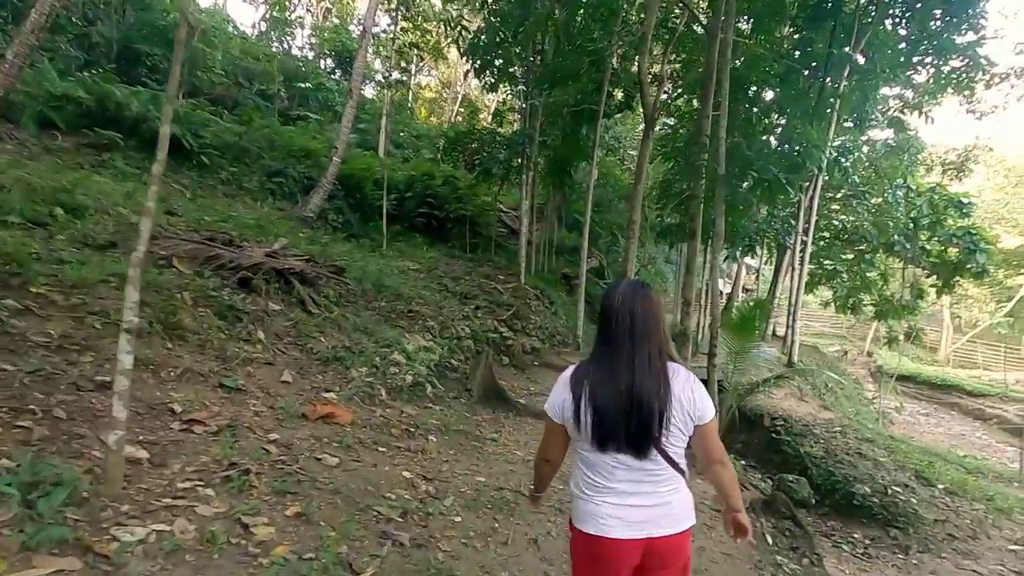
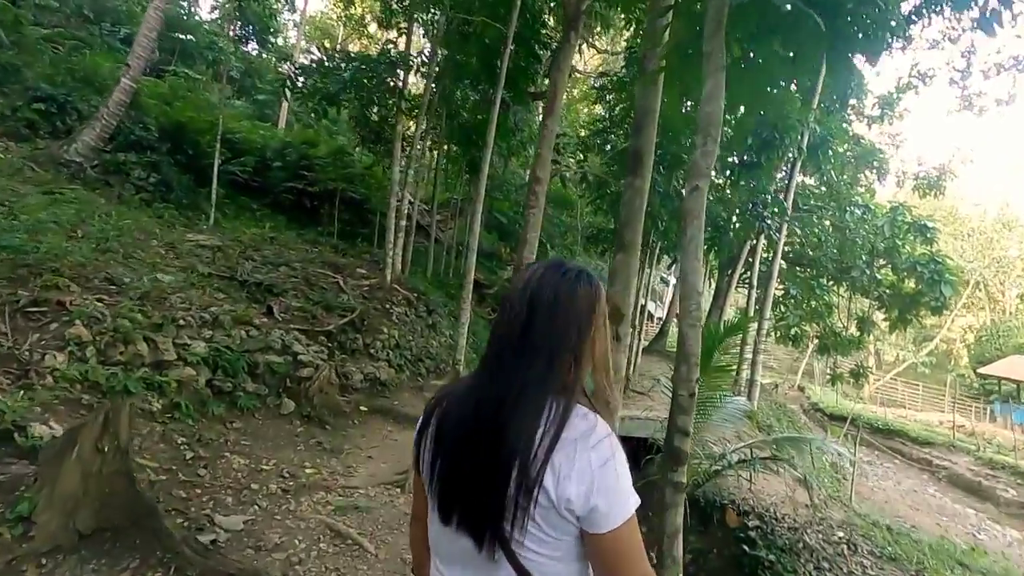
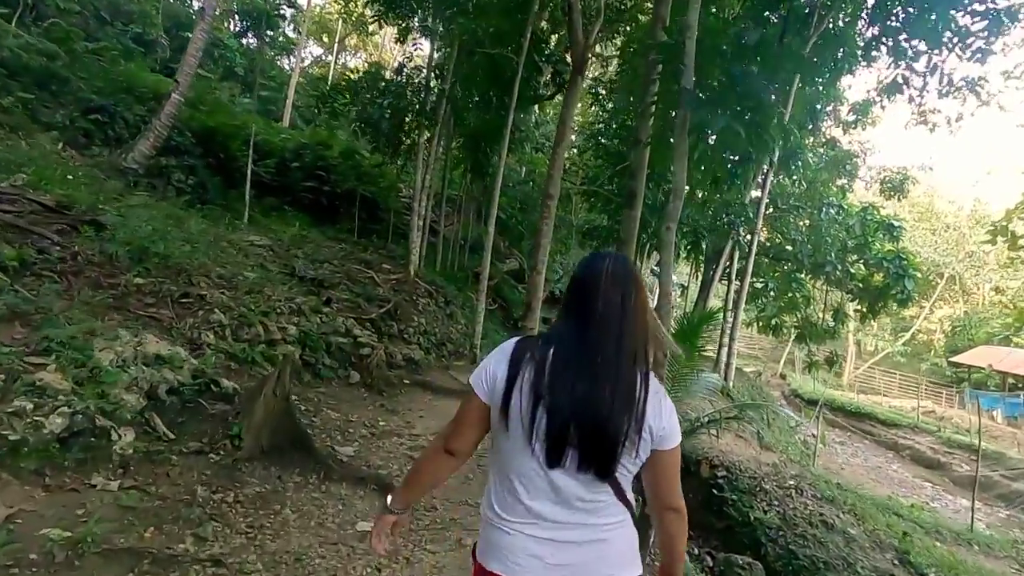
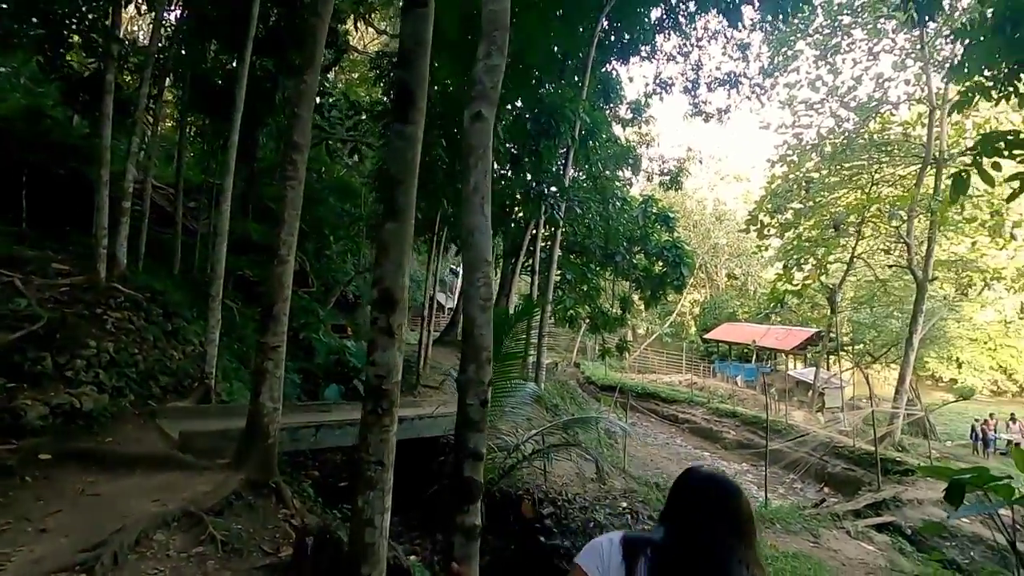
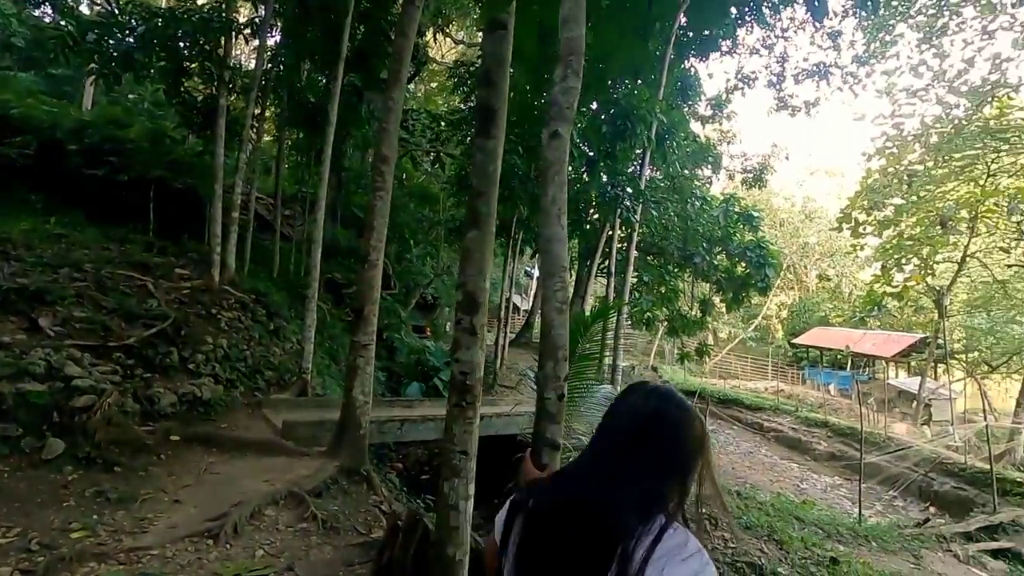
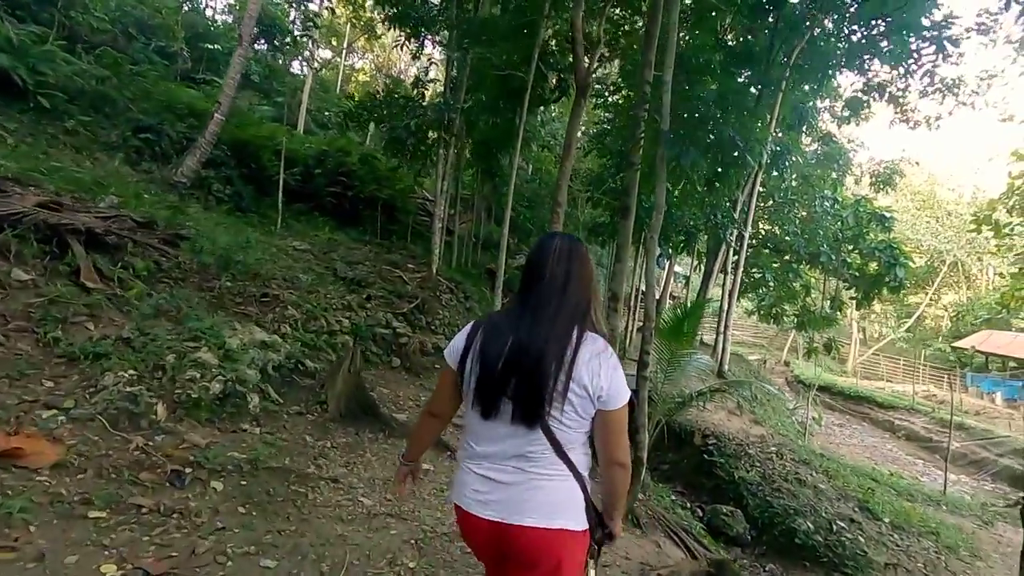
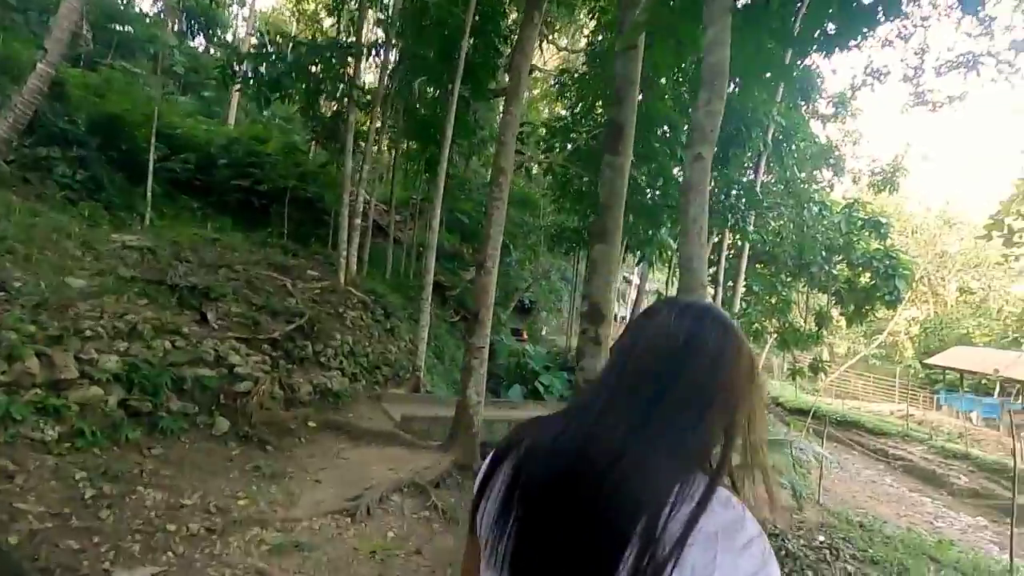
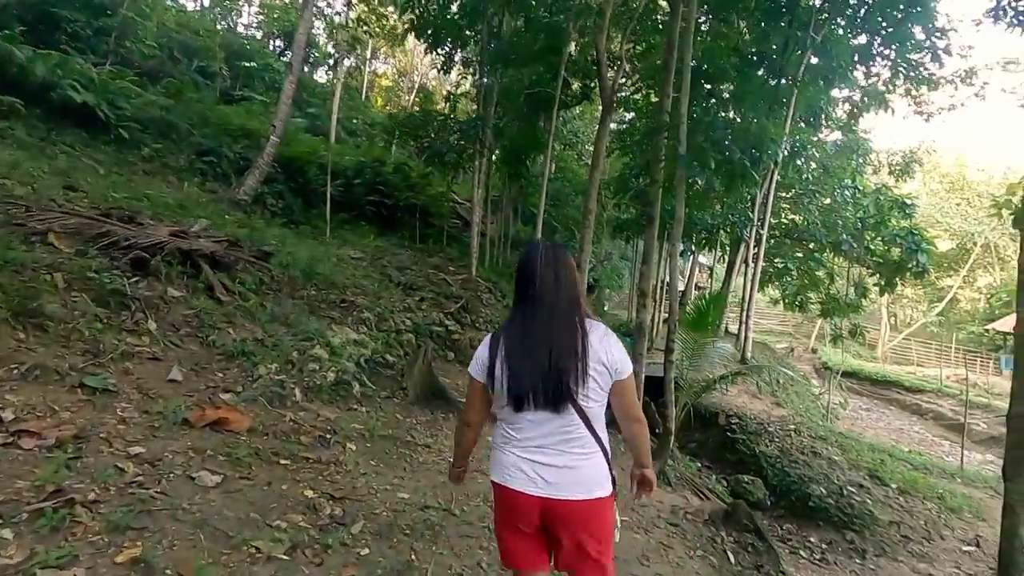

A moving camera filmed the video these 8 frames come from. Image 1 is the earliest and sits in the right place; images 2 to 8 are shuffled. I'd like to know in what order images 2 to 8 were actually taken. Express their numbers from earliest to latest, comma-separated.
8, 6, 3, 2, 7, 5, 4
